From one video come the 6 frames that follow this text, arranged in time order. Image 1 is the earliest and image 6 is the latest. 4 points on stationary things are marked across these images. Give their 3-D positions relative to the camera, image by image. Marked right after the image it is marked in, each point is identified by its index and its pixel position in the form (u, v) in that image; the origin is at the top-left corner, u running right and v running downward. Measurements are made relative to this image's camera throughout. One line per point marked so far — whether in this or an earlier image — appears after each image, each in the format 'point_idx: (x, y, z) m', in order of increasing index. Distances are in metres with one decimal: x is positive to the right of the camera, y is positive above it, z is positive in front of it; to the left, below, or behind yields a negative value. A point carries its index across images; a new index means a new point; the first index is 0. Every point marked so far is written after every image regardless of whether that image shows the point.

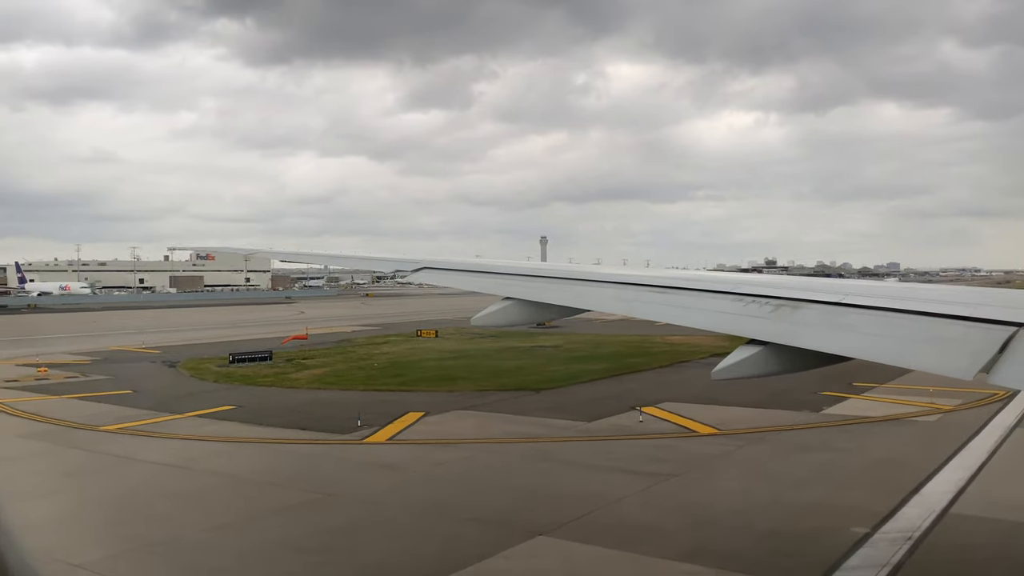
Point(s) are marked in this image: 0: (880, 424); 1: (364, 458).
0: (+9.7, -3.6, +17.3) m
1: (-3.2, -3.8, +15.0) m
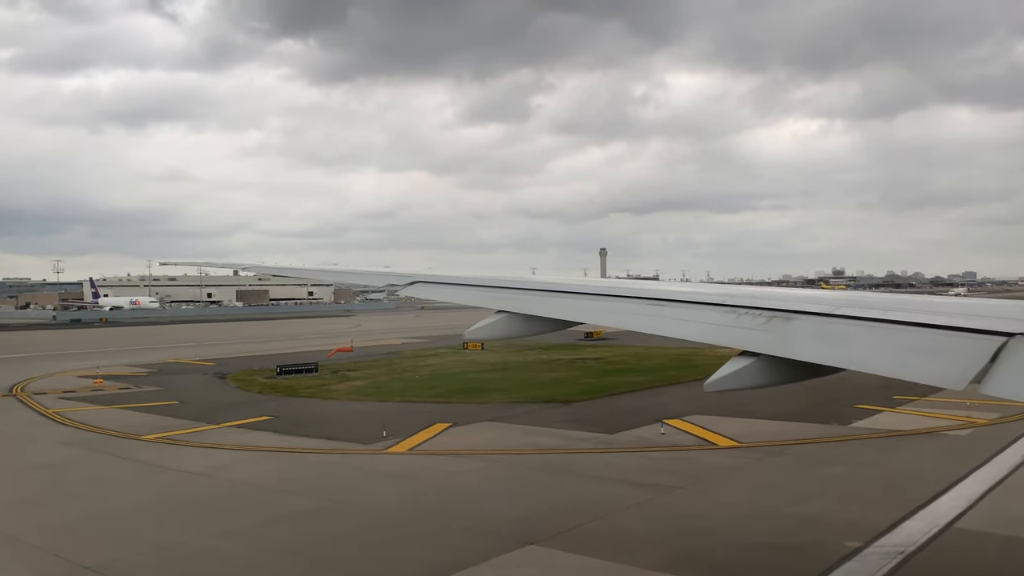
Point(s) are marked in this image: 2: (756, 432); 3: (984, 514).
0: (+10.1, -3.8, +16.8) m
1: (-2.9, -4.1, +15.3) m
2: (+7.3, -4.3, +19.8) m
3: (+6.4, -3.1, +9.0) m
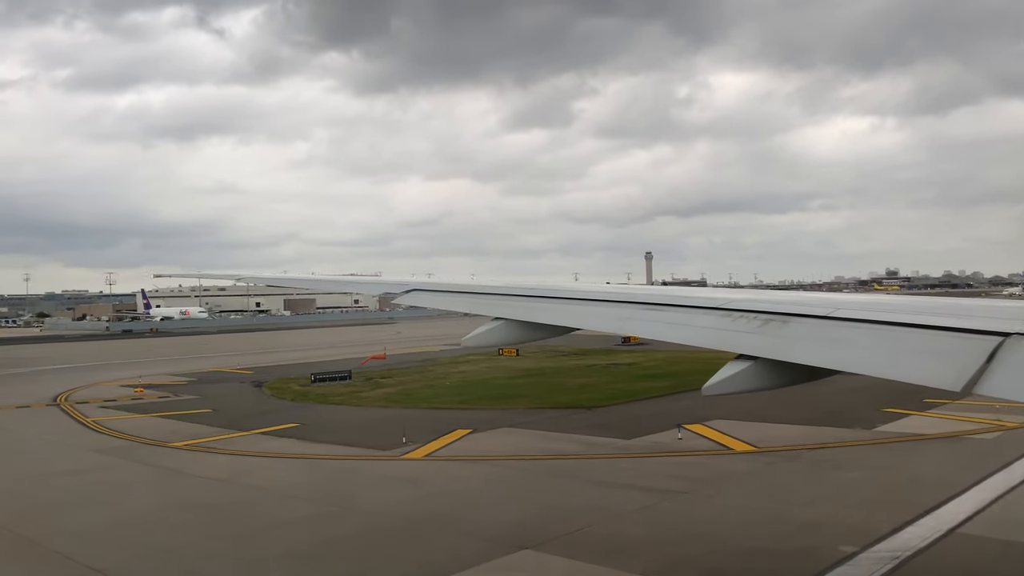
0: (+10.4, -3.9, +16.4) m
1: (-2.7, -4.3, +15.5) m
2: (+7.8, -4.4, +19.5) m
3: (+6.3, -3.1, +8.8) m
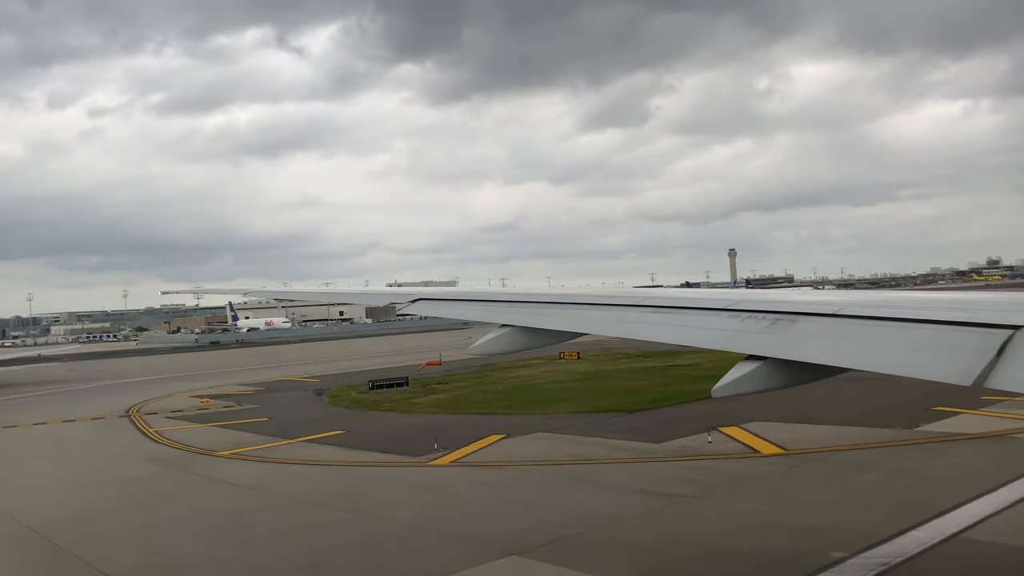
0: (+10.9, -3.7, +15.7) m
1: (-2.2, -4.6, +15.8) m
2: (+8.5, -4.3, +19.0) m
3: (+6.2, -3.0, +8.4) m
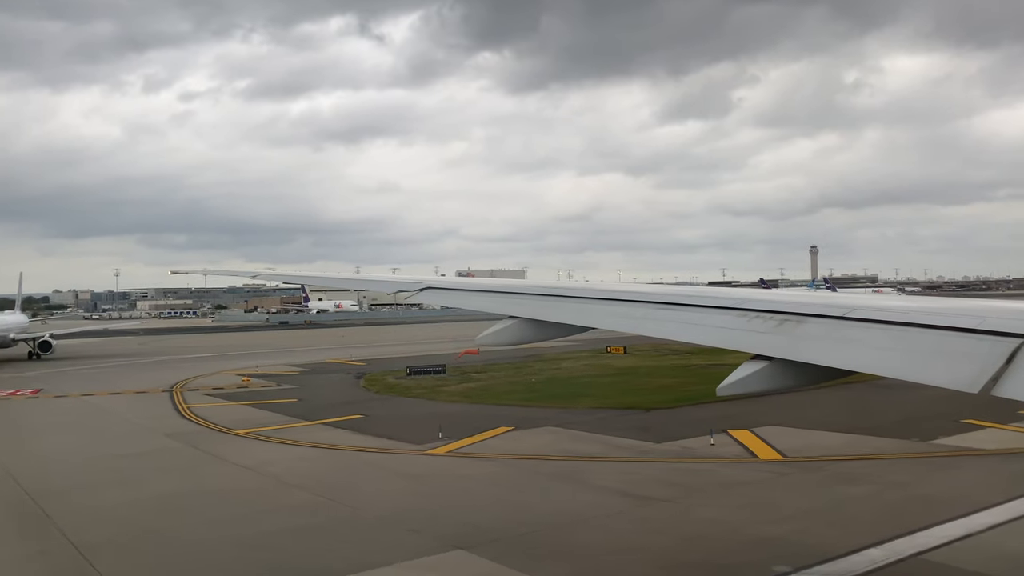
0: (+10.6, -3.9, +14.9) m
1: (-2.5, -4.3, +15.9) m
2: (+8.4, -4.4, +18.4) m
3: (+5.5, -3.1, +8.0) m
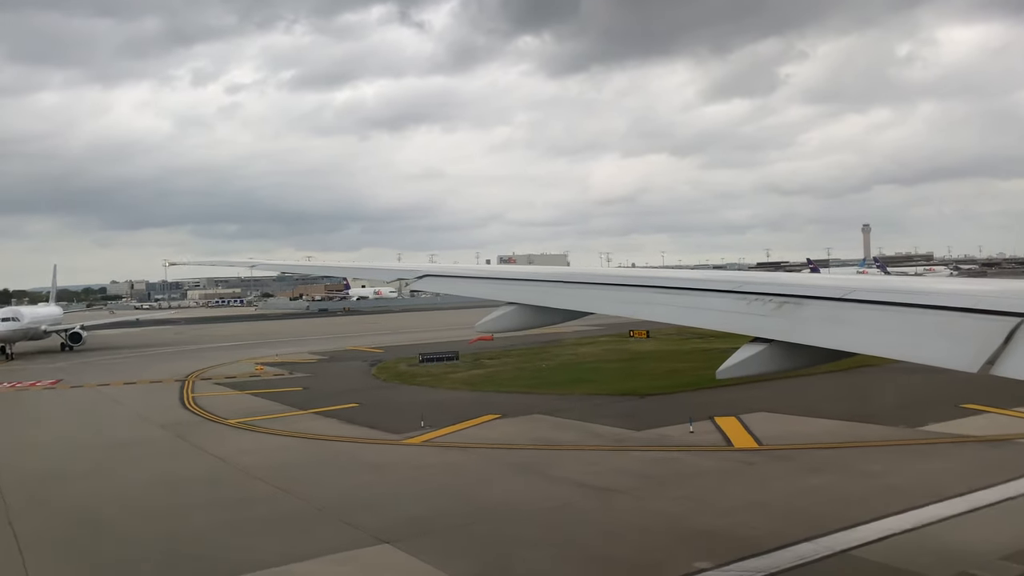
0: (+9.8, -3.5, +14.5) m
1: (-3.2, -4.0, +15.8) m
2: (+7.7, -4.0, +18.1) m
3: (+4.5, -2.9, +7.6) m
